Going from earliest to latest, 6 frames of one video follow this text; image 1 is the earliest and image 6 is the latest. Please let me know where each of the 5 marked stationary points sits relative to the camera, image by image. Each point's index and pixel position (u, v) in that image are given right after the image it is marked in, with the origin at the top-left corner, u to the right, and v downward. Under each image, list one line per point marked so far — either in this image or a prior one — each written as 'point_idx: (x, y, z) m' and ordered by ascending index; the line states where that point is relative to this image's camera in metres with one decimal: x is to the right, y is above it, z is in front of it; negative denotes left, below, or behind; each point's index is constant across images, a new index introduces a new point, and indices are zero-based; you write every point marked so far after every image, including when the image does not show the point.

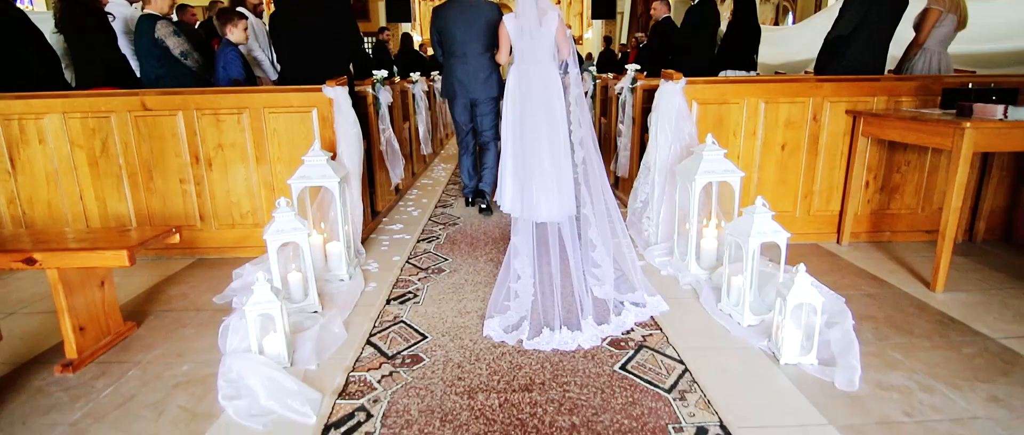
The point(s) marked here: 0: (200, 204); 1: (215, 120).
0: (-2.0, +0.1, +3.5) m
1: (-1.8, +0.6, +3.4) m
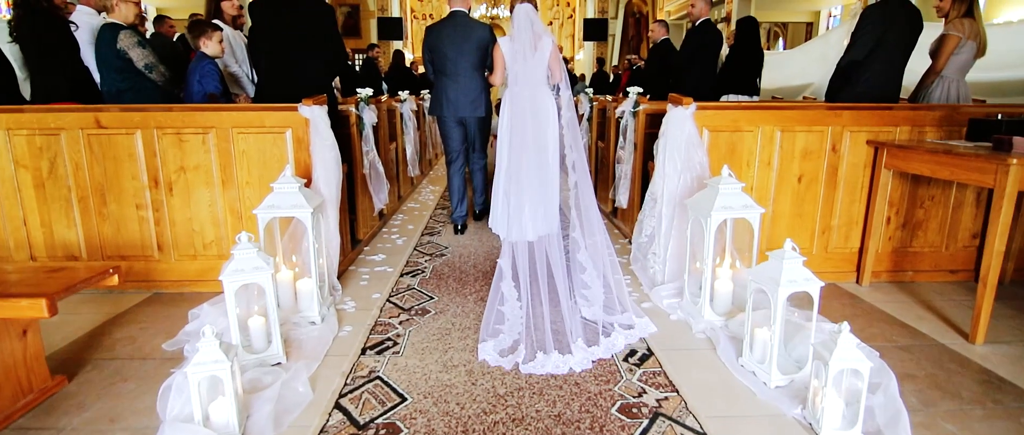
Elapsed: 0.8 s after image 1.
0: (-2.0, -0.1, +3.1) m
1: (-1.8, +0.4, +3.0) m
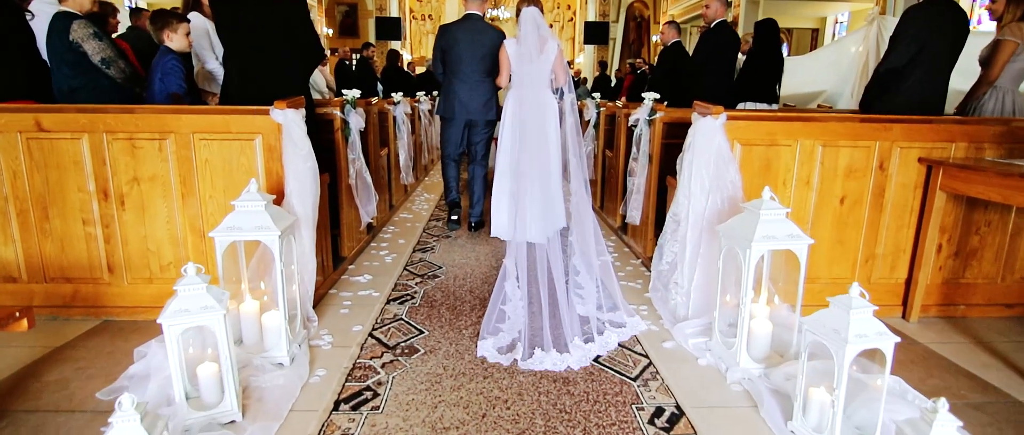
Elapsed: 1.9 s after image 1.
0: (-2.0, -0.2, +2.7) m
1: (-1.8, +0.3, +2.6) m
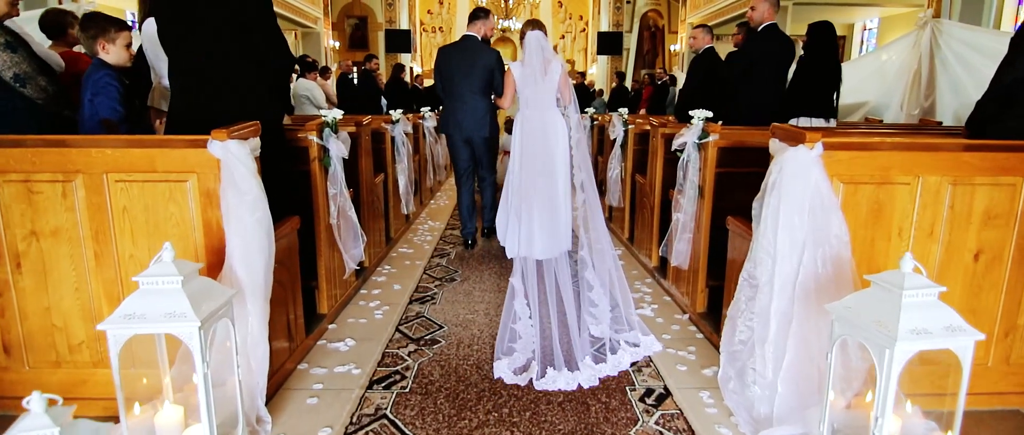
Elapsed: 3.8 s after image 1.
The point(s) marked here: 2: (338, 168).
0: (-1.9, -0.4, +2.1) m
1: (-1.8, +0.1, +2.0) m
2: (-0.9, +0.3, +2.9) m
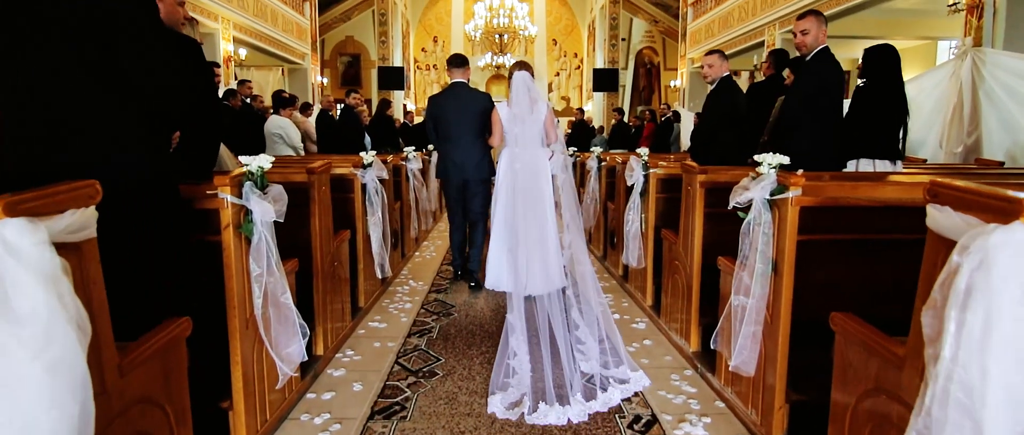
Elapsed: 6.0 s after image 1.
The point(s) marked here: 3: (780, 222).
0: (-1.9, -0.7, +1.2) m
1: (-1.8, -0.2, +1.1) m
2: (-0.9, -0.1, +2.1) m
3: (+1.0, 0.0, +2.0) m
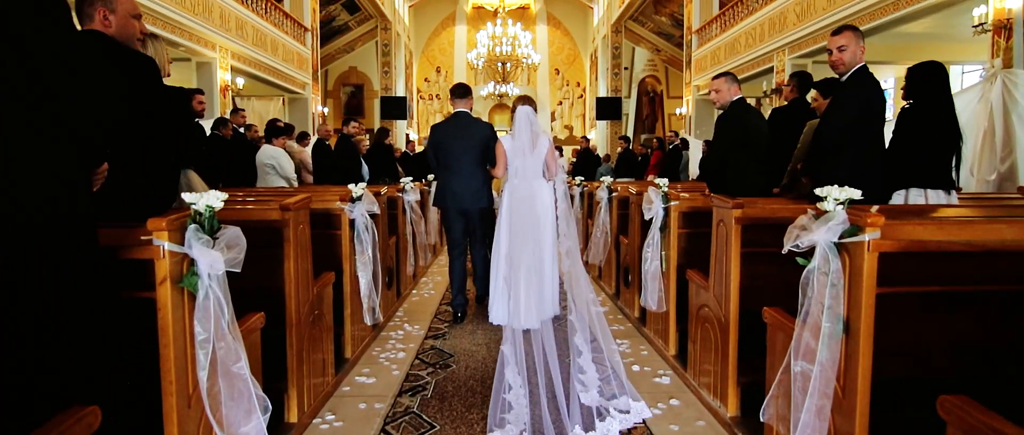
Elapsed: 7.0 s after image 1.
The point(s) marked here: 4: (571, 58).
0: (-1.9, -0.8, +0.8) m
1: (-1.7, -0.3, +0.7) m
2: (-0.9, -0.2, +1.7) m
3: (+1.0, -0.2, +1.6) m
4: (+1.9, +5.3, +18.1) m
